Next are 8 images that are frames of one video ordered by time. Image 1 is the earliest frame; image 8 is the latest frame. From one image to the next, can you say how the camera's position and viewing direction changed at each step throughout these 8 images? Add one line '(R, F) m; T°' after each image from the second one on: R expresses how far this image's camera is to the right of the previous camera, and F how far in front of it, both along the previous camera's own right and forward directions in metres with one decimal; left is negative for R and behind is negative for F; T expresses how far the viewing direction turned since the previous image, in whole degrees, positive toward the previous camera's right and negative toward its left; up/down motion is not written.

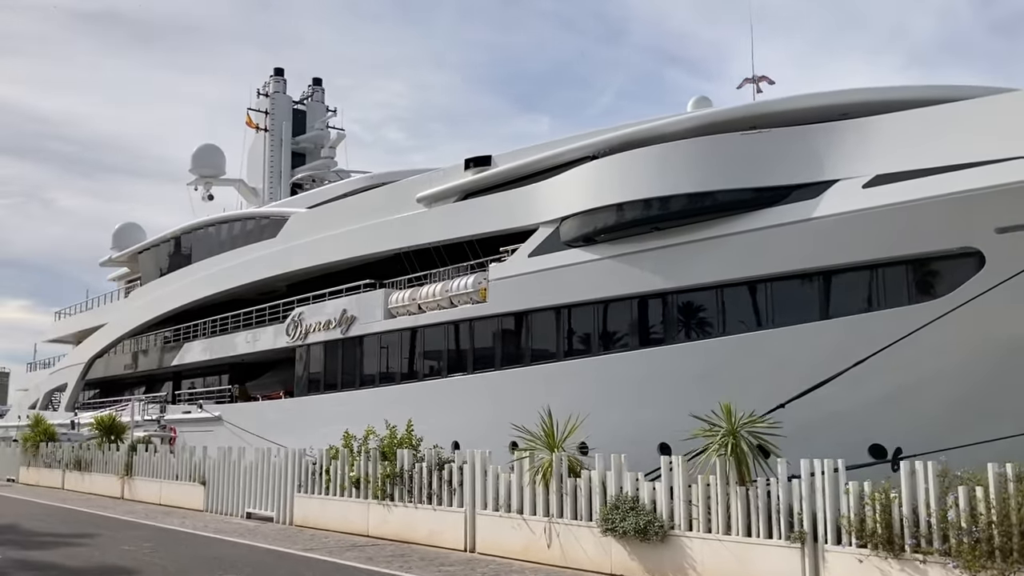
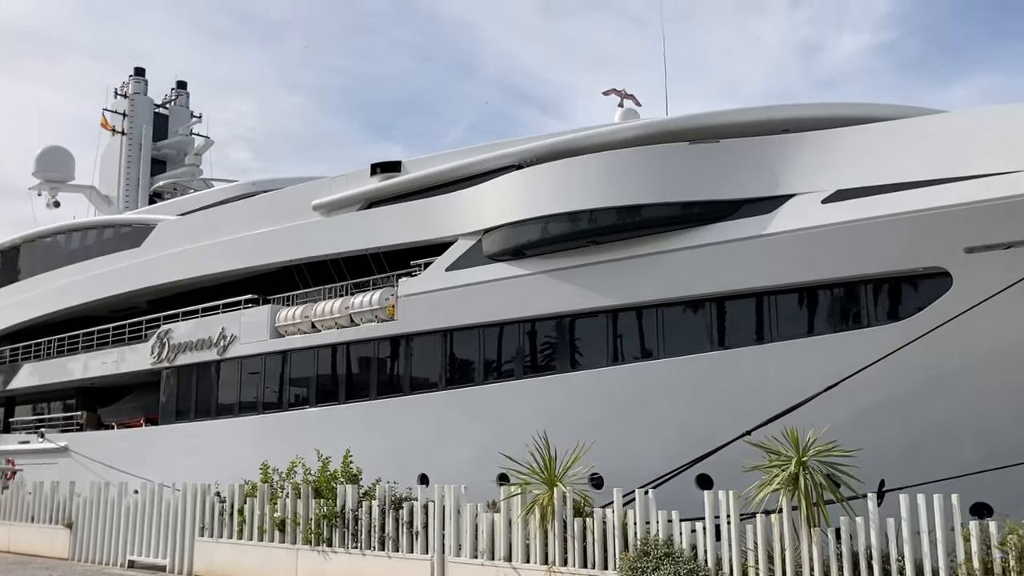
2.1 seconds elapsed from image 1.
(-1.0, +1.4) m; +9°
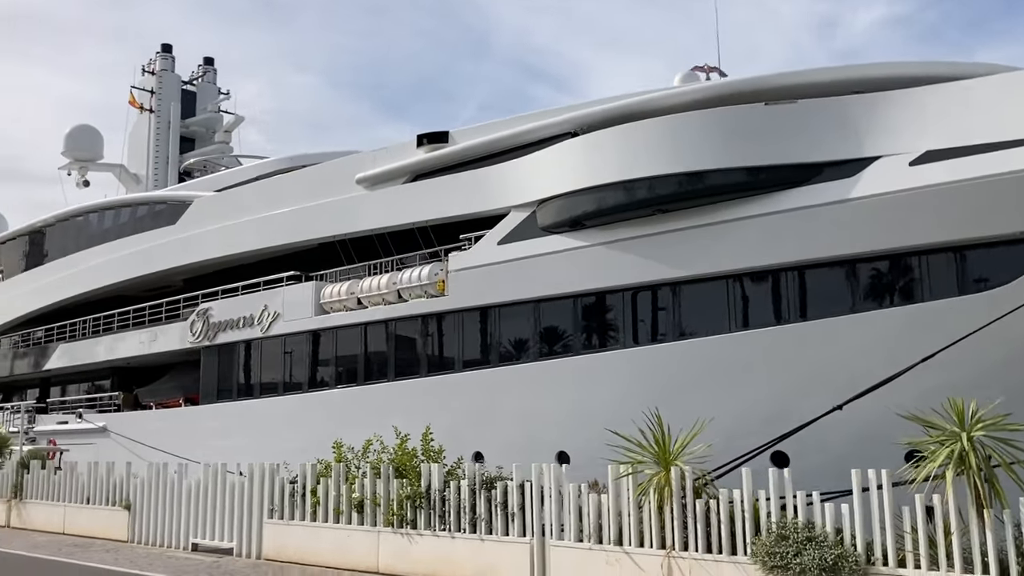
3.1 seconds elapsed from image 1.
(-0.6, +0.5) m; -1°
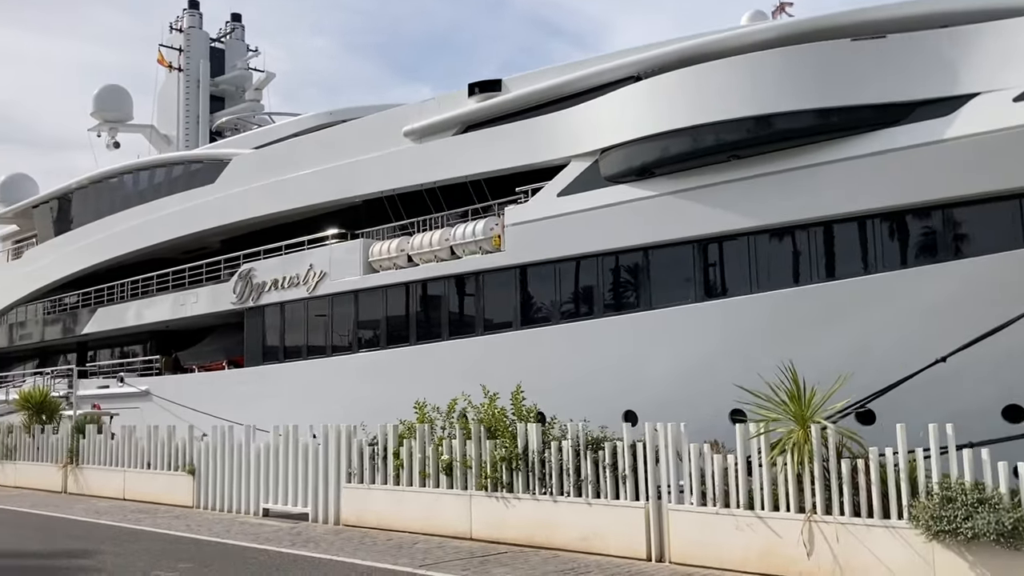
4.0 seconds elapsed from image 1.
(-0.6, +0.5) m; -1°
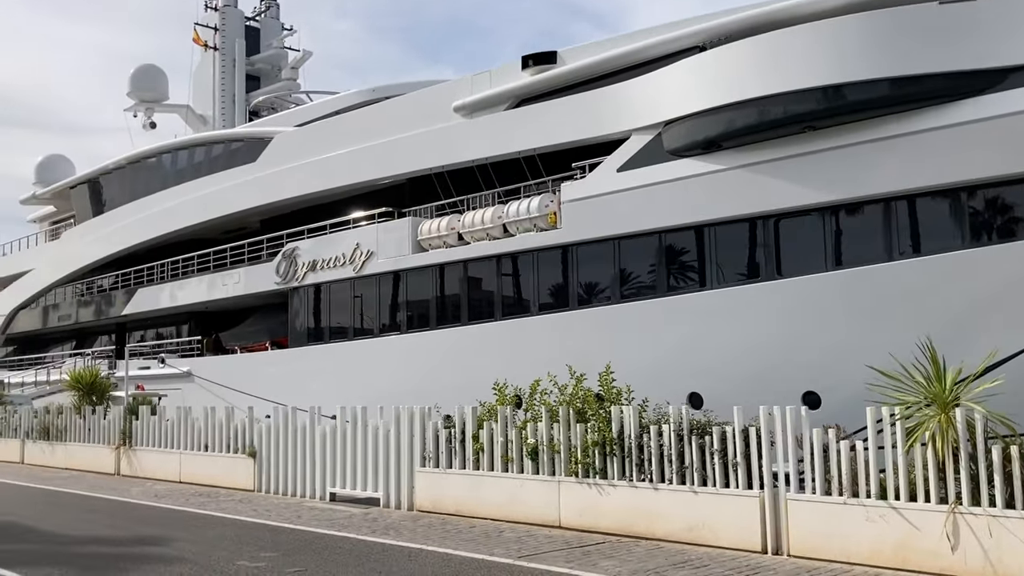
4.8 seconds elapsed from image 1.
(-0.5, +0.4) m; -1°
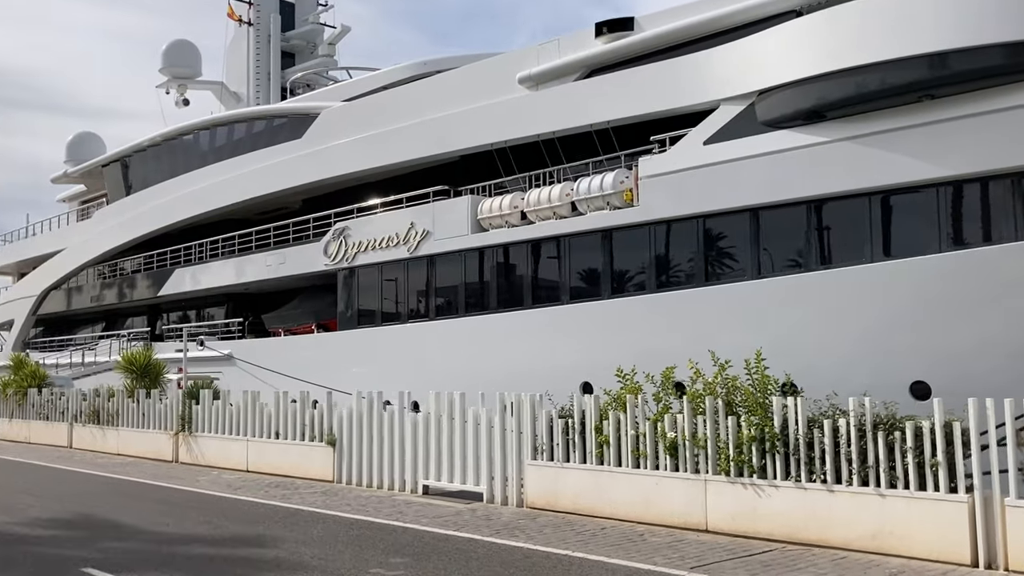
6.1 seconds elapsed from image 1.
(-0.9, +0.8) m; -1°
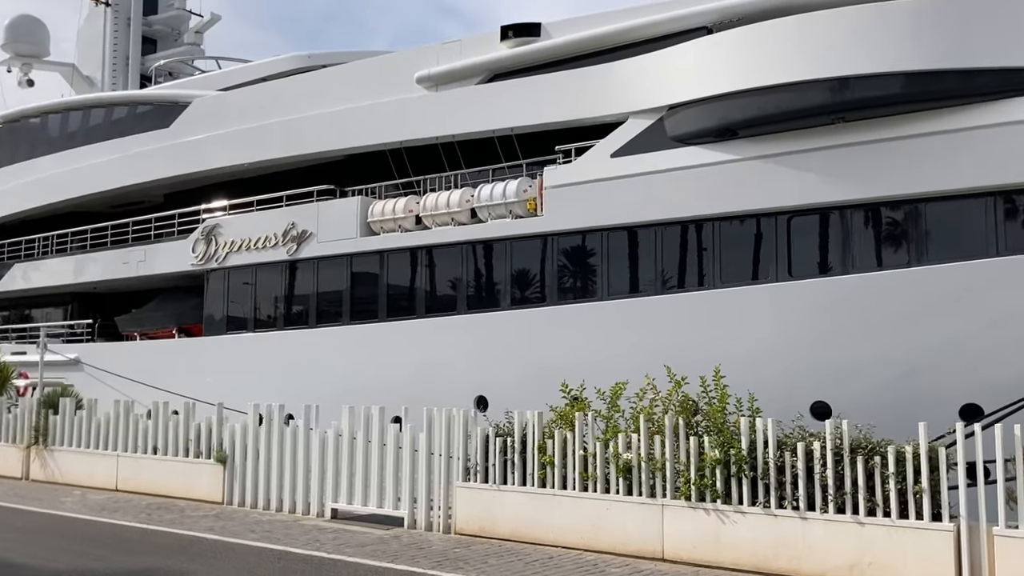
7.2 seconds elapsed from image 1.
(-0.6, +0.6) m; +9°
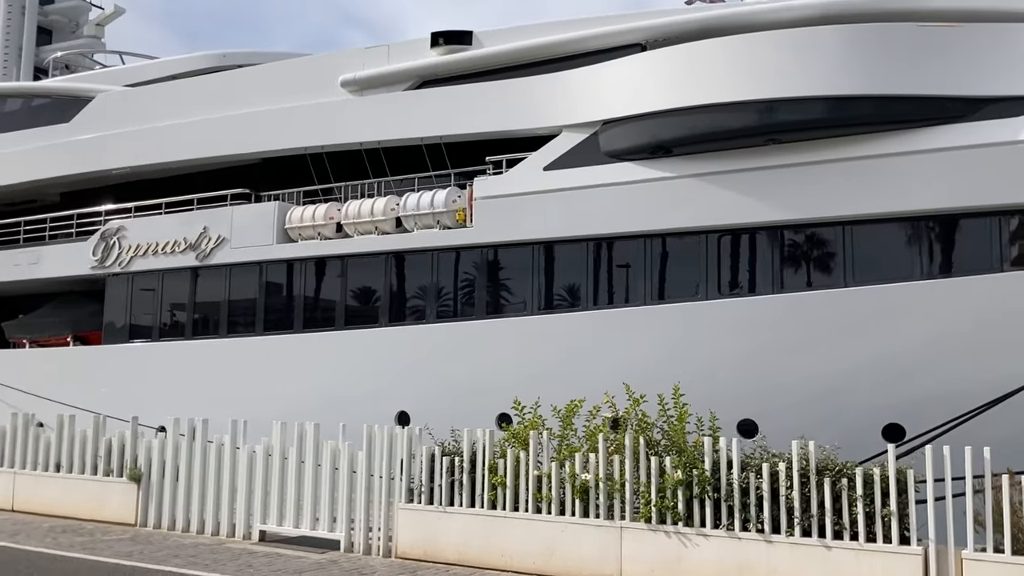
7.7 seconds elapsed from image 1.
(-0.4, +0.3) m; +6°
